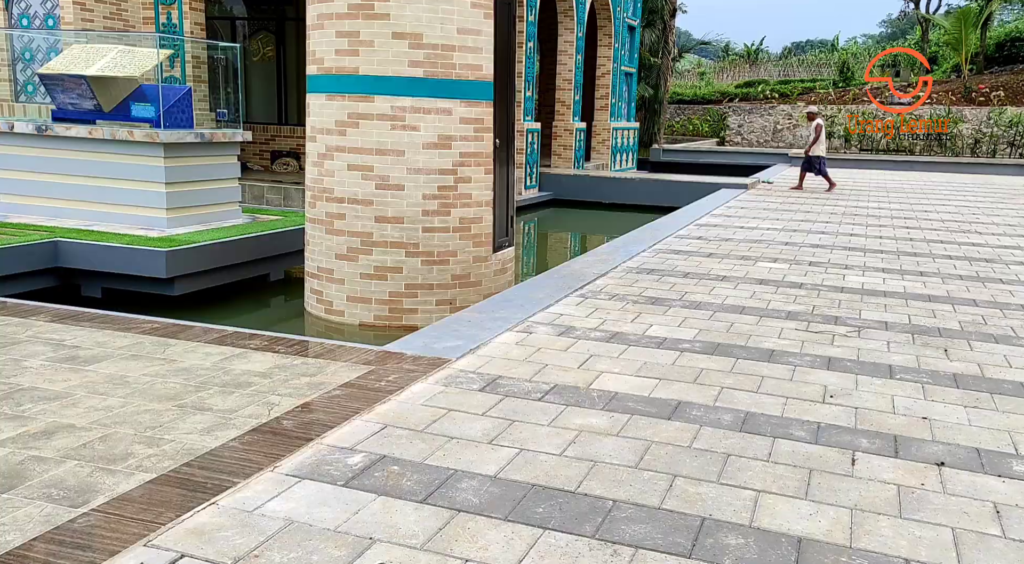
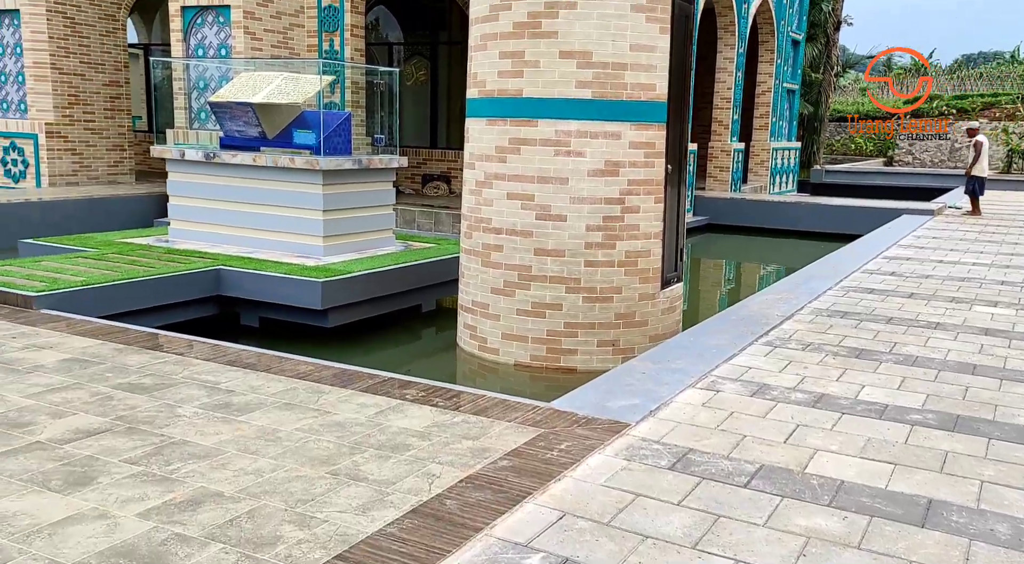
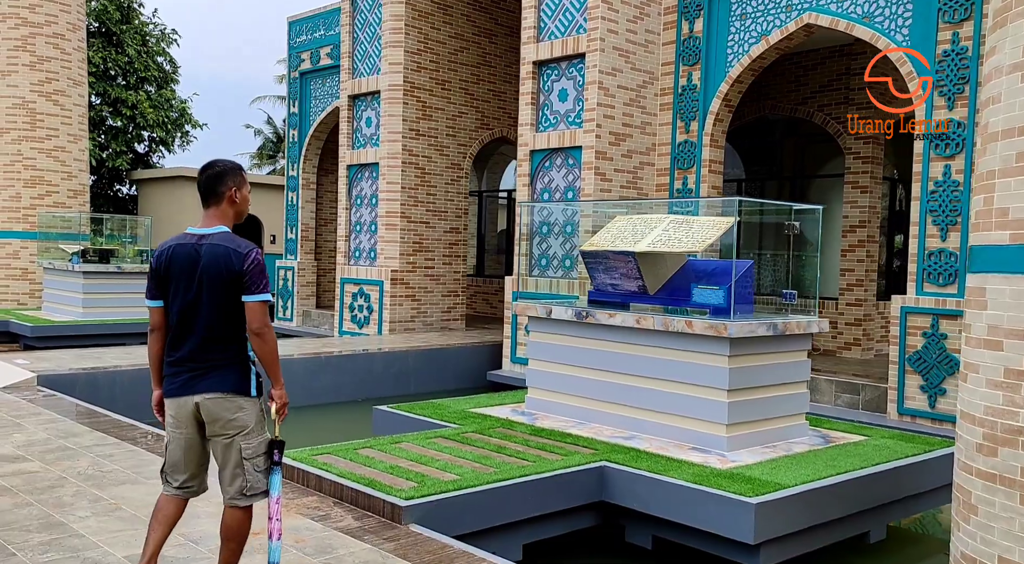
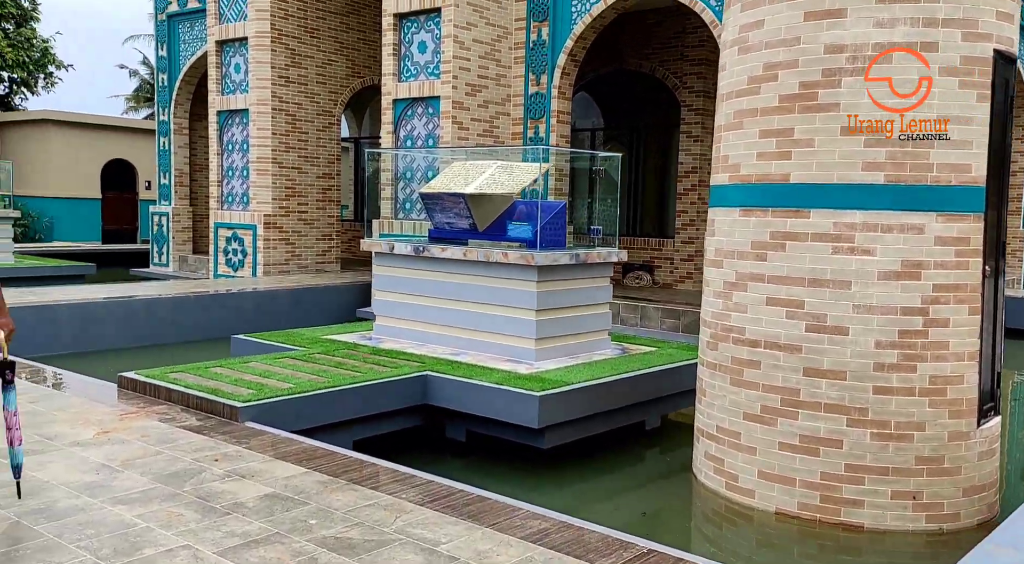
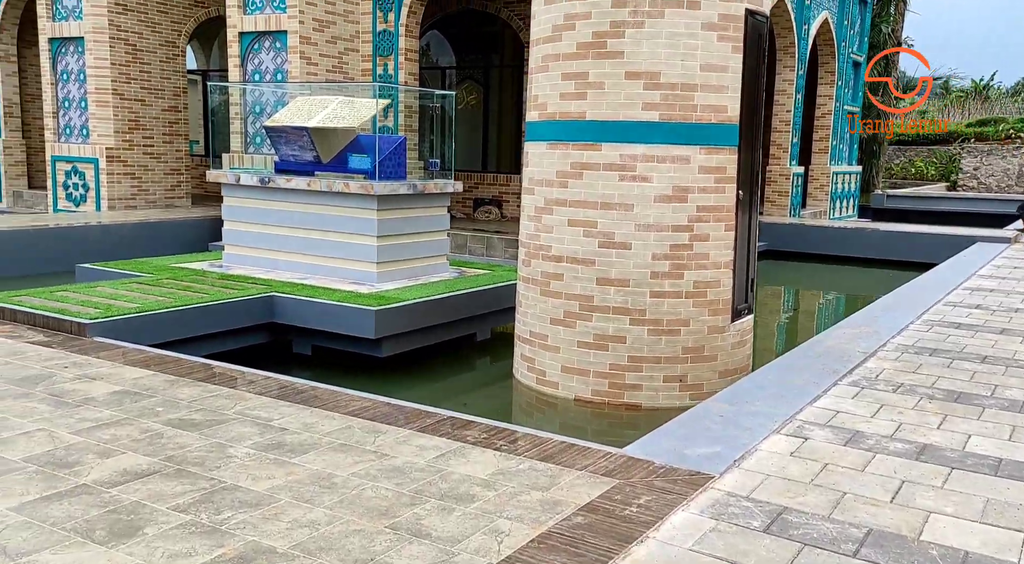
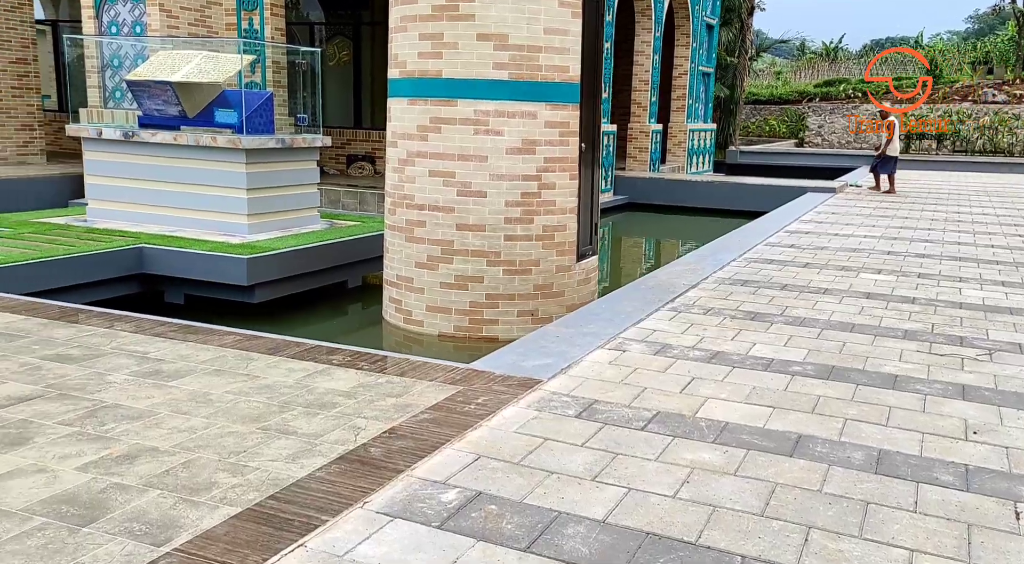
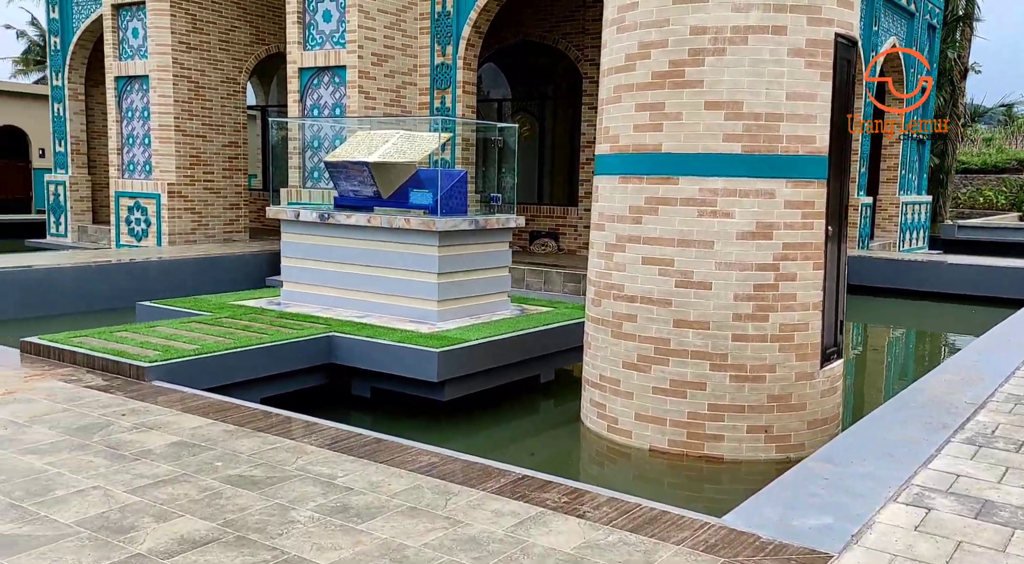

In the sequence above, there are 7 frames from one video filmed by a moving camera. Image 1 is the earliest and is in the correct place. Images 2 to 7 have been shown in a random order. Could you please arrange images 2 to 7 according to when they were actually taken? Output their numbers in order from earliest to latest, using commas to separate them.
6, 2, 5, 7, 4, 3
